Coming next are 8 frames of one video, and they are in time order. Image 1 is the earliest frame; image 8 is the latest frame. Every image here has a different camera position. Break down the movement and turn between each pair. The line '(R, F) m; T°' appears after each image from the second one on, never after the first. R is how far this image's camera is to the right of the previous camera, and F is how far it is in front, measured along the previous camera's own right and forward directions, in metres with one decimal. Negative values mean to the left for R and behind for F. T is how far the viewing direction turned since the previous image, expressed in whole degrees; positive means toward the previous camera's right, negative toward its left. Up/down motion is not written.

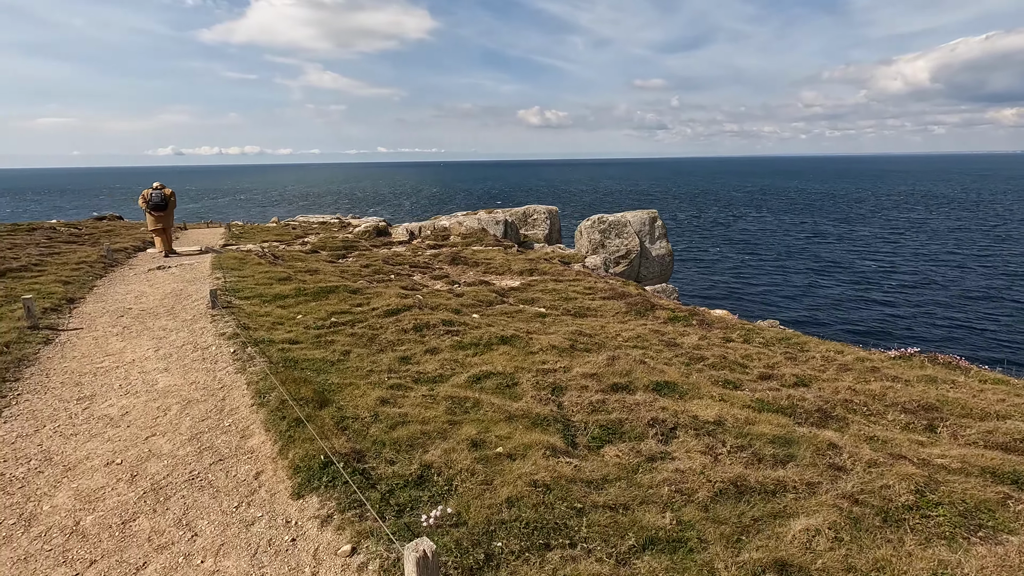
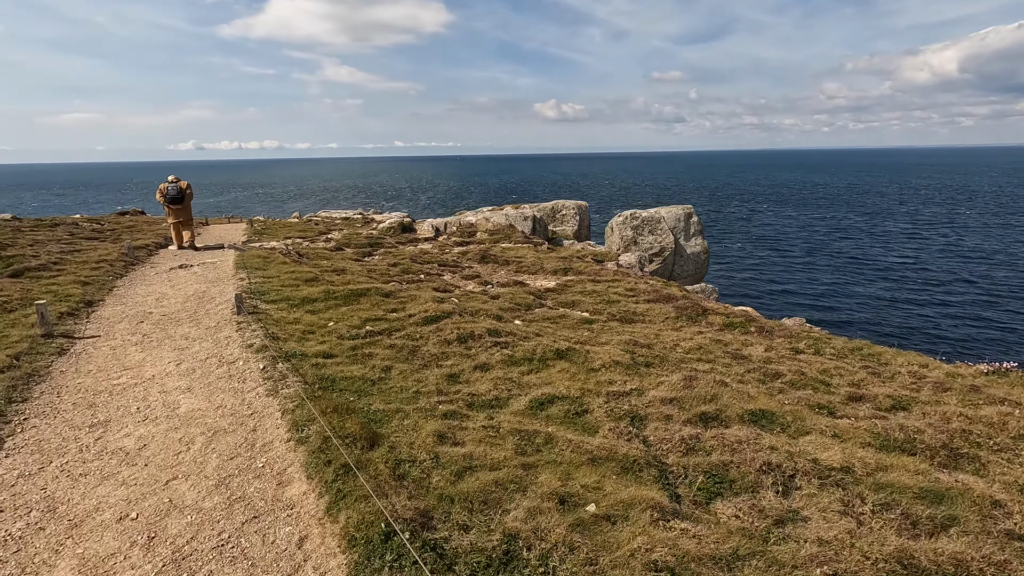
(-1.2, +1.8) m; -2°
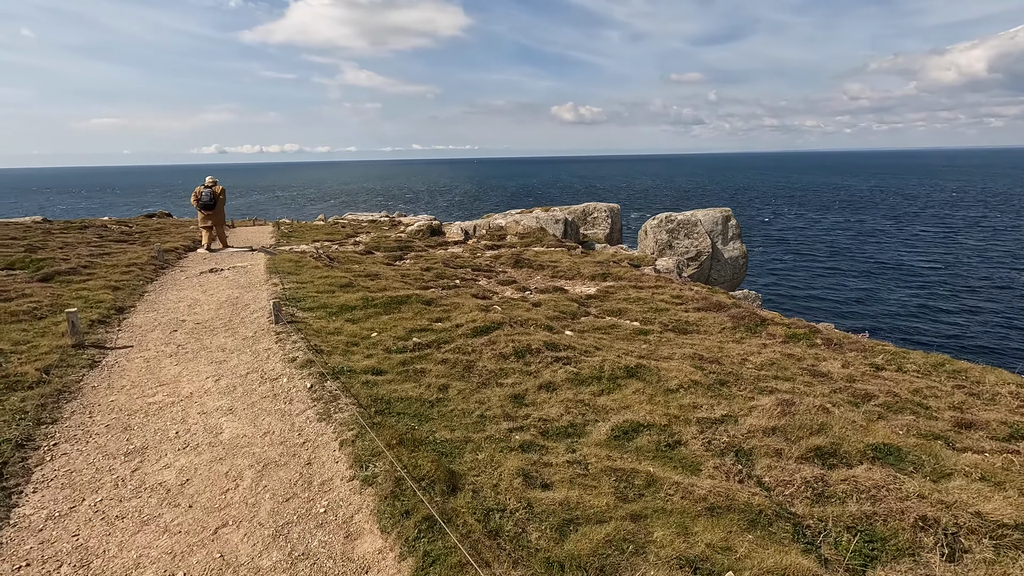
(-1.3, +1.4) m; -2°
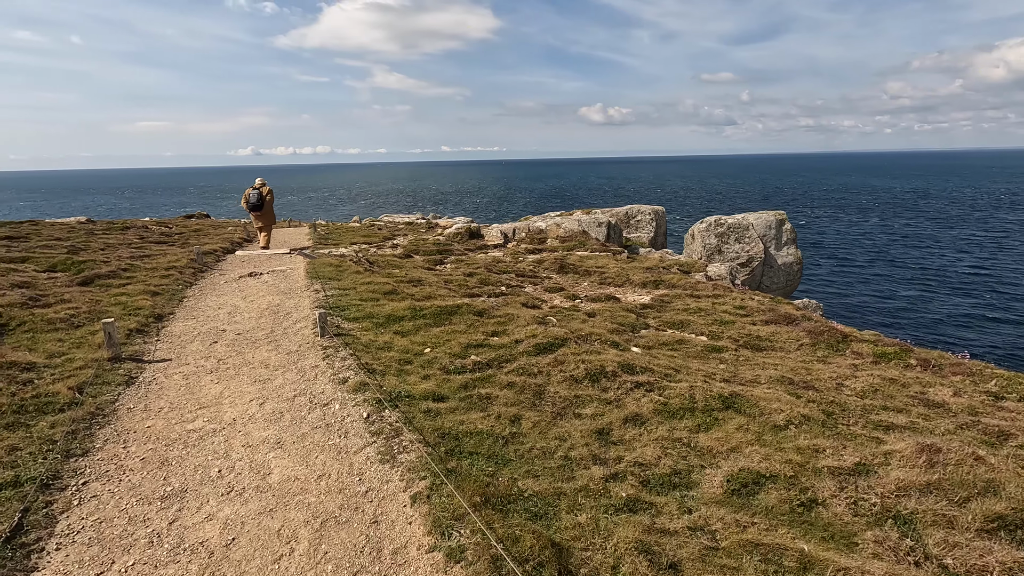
(-1.2, +1.6) m; -3°
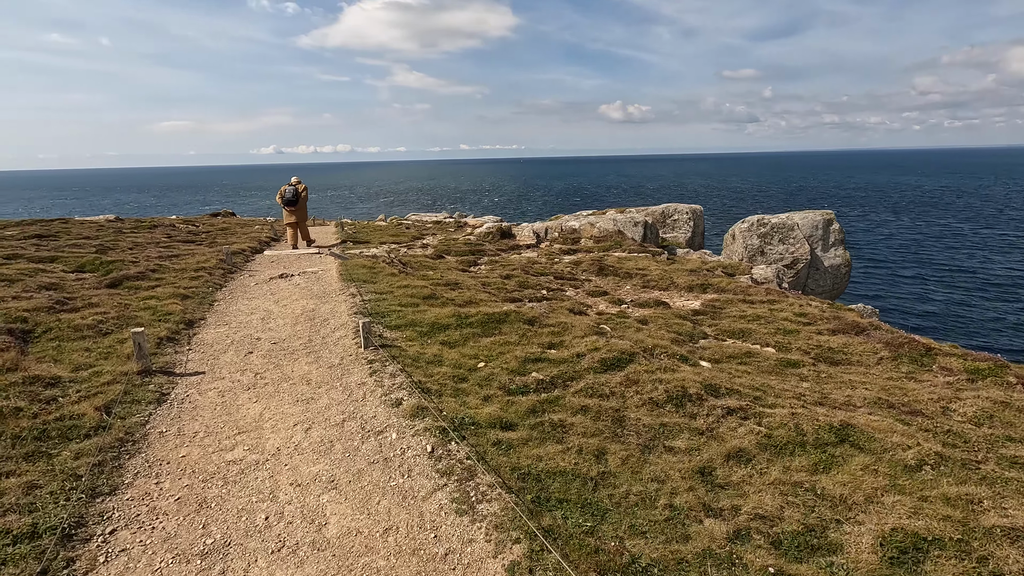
(-1.2, +1.5) m; -2°
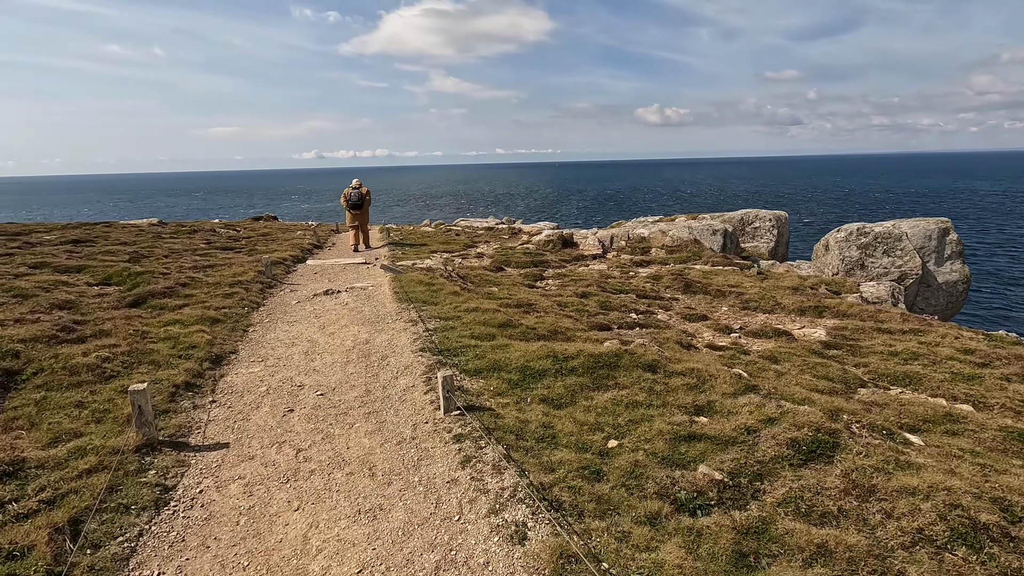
(-2.1, +4.2) m; -4°
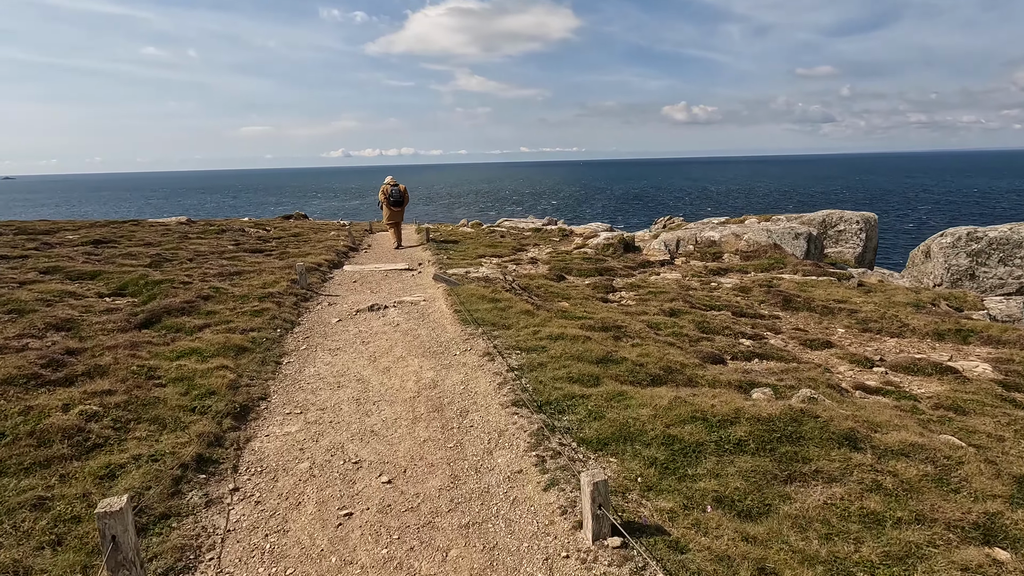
(-2.1, +3.9) m; -2°
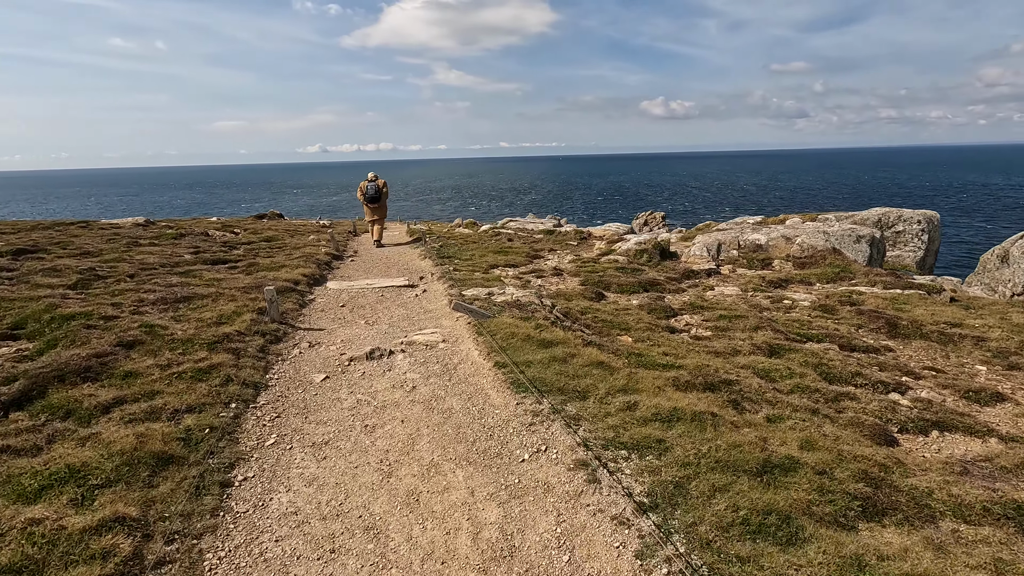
(-2.0, +5.6) m; +2°
